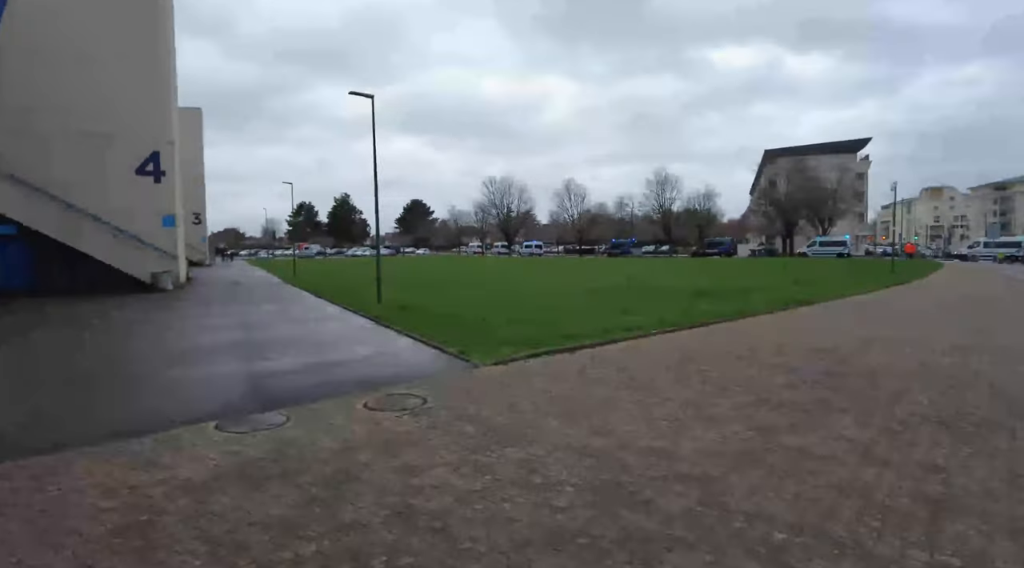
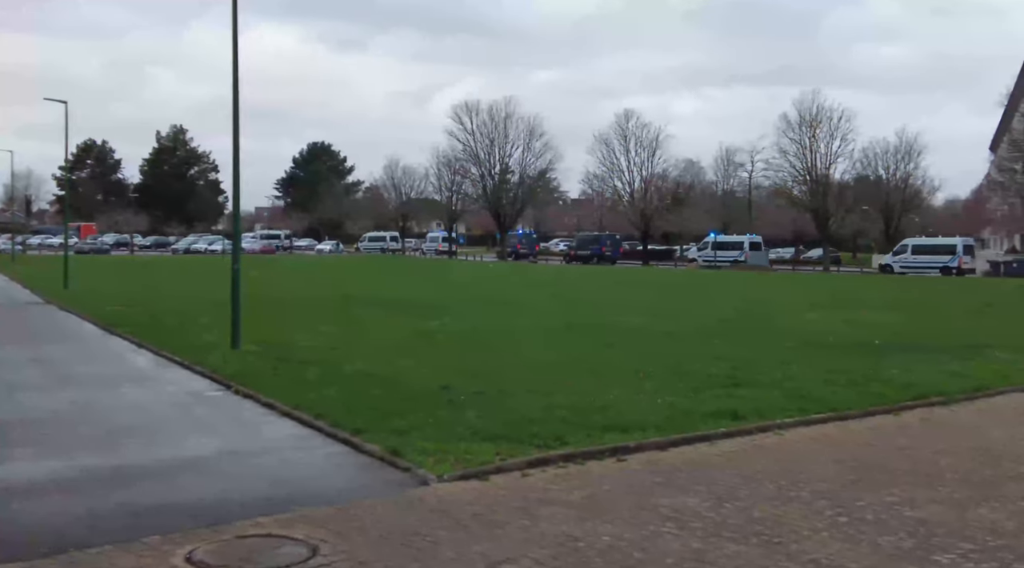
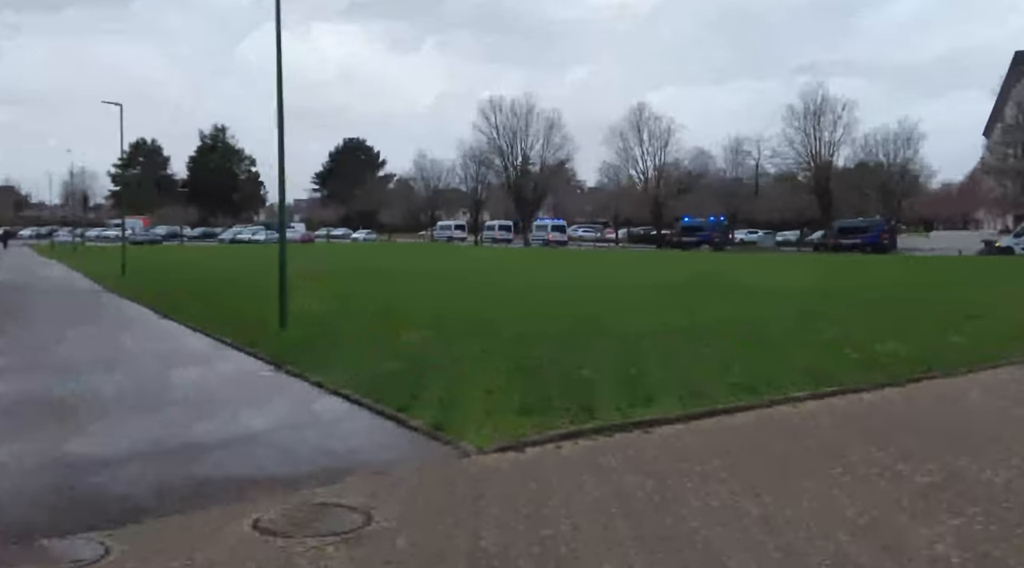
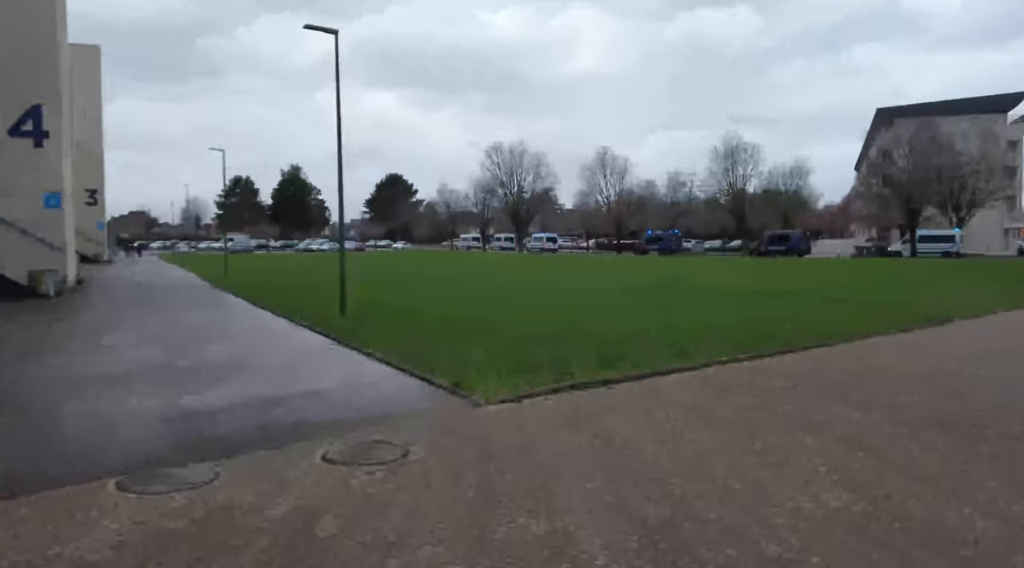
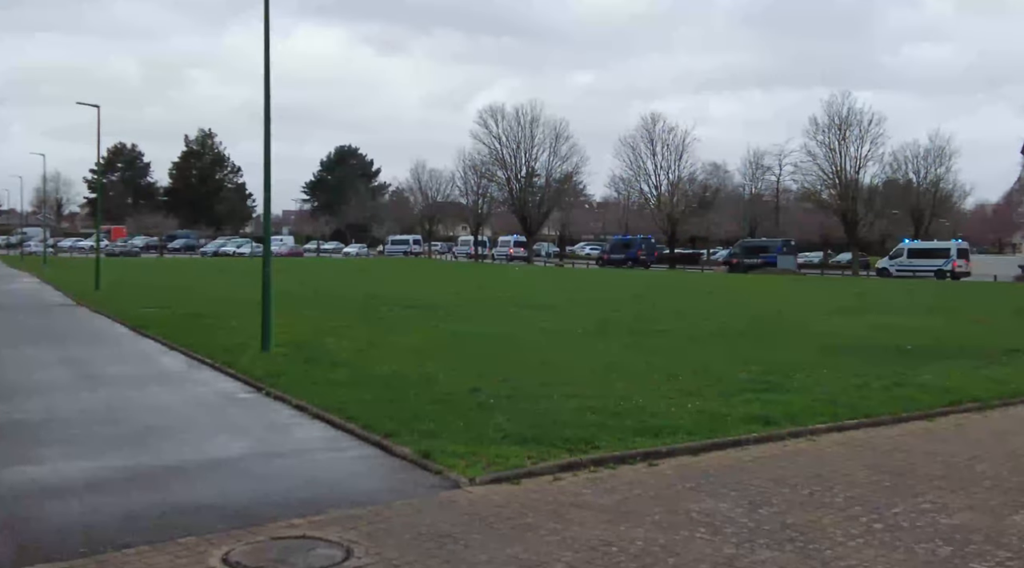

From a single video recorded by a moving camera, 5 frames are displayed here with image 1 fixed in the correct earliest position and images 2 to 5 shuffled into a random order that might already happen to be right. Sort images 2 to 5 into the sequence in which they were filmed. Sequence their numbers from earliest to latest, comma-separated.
4, 3, 5, 2
